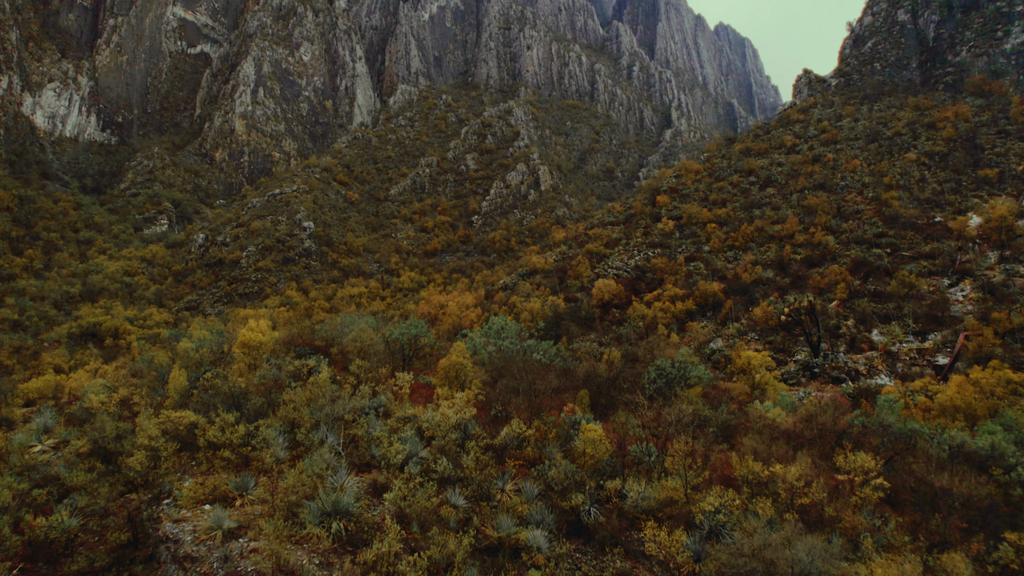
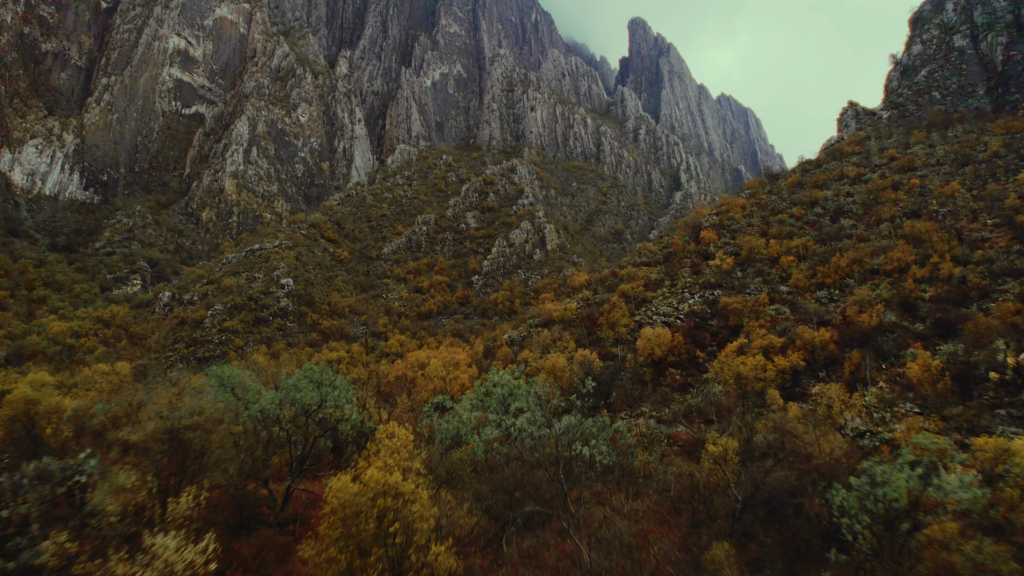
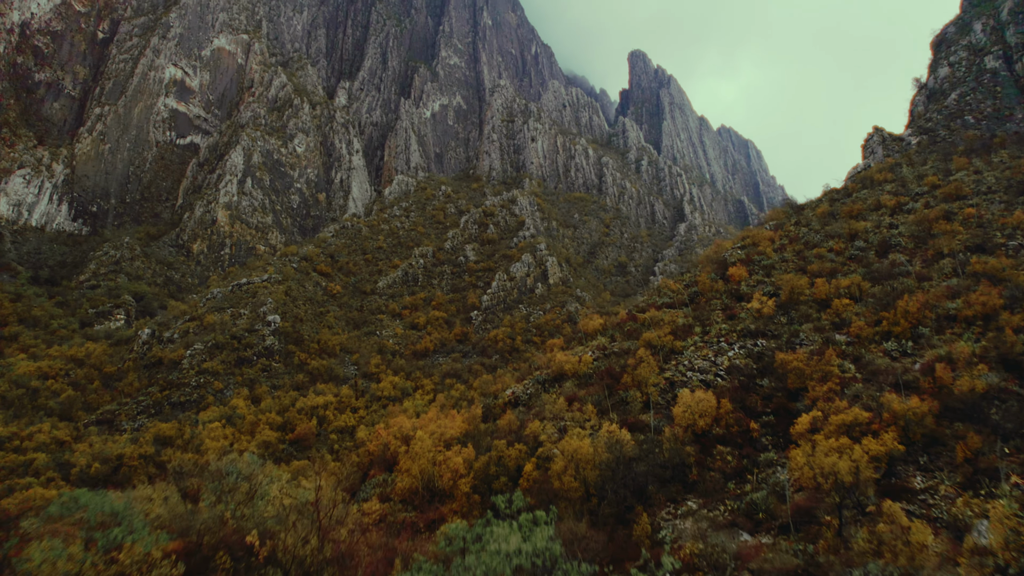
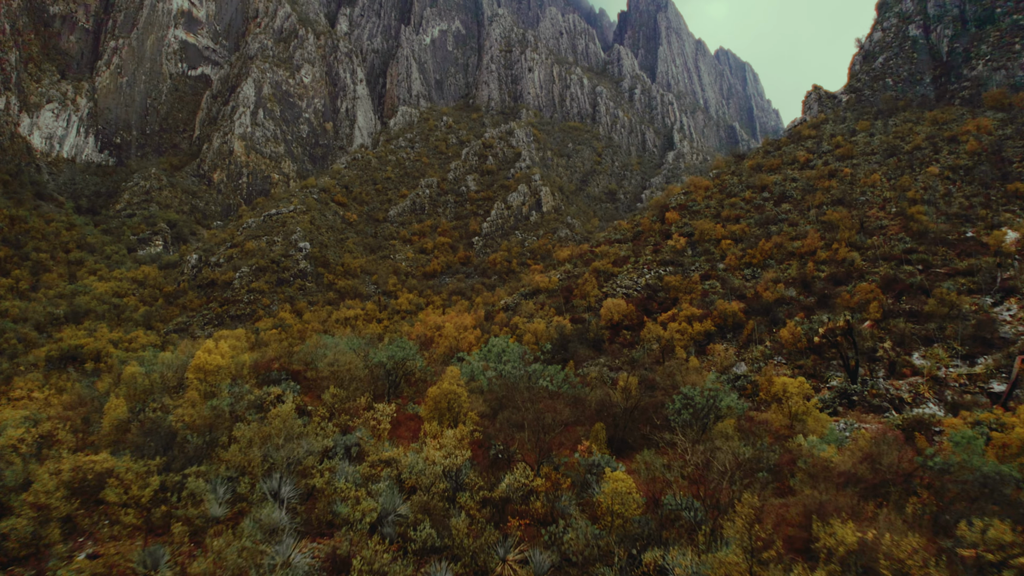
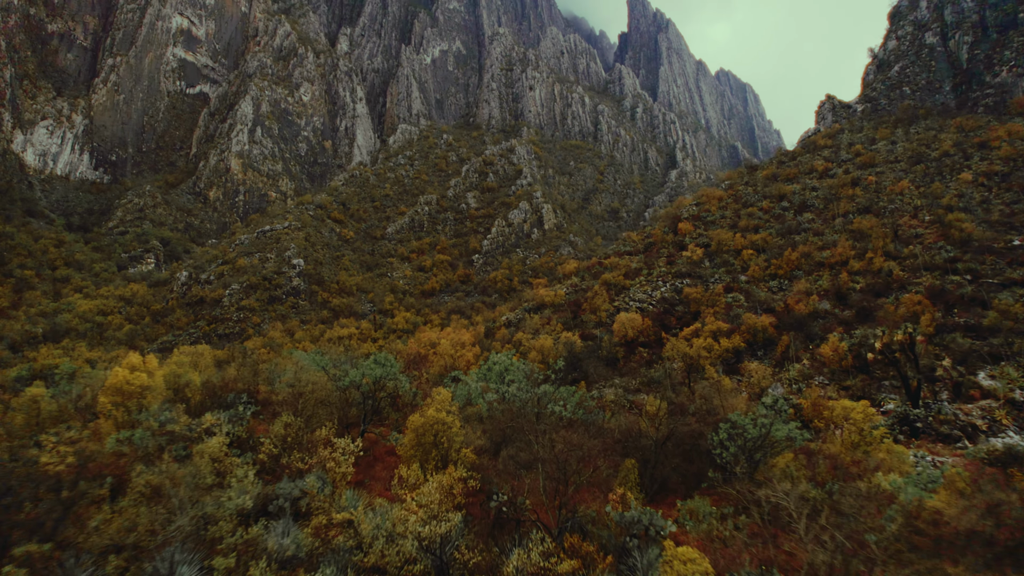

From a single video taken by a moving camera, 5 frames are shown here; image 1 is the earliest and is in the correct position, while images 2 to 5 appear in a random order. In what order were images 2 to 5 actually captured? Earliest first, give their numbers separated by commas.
4, 5, 2, 3
